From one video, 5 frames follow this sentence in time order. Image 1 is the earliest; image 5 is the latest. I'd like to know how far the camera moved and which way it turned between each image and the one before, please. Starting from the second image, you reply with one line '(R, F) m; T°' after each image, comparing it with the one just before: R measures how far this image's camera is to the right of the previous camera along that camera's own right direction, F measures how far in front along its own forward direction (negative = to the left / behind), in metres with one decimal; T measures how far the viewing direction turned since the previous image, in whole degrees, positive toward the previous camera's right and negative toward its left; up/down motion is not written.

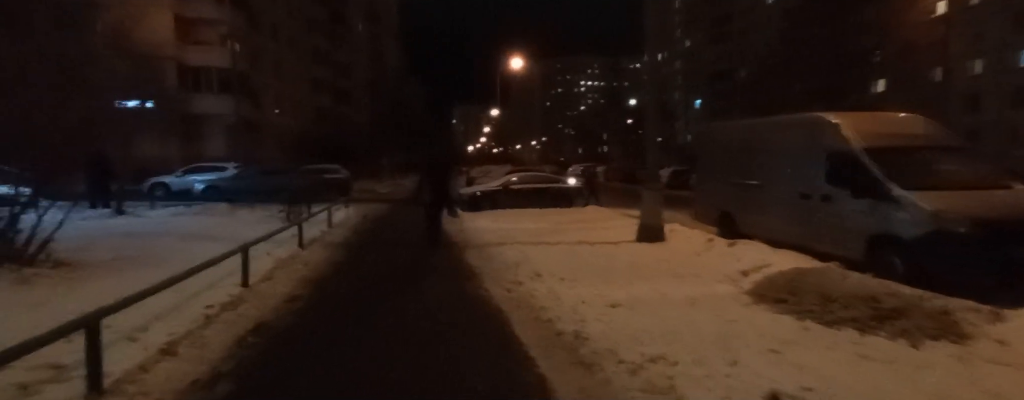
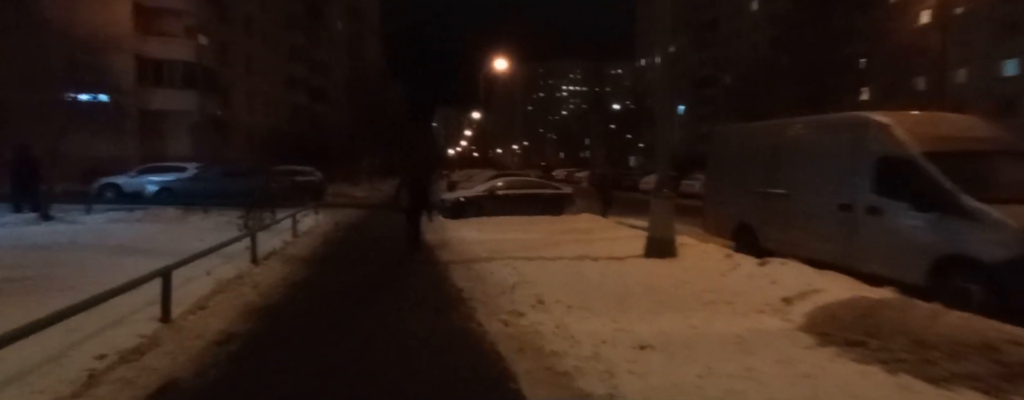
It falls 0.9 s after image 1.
(-0.2, +1.7) m; +2°
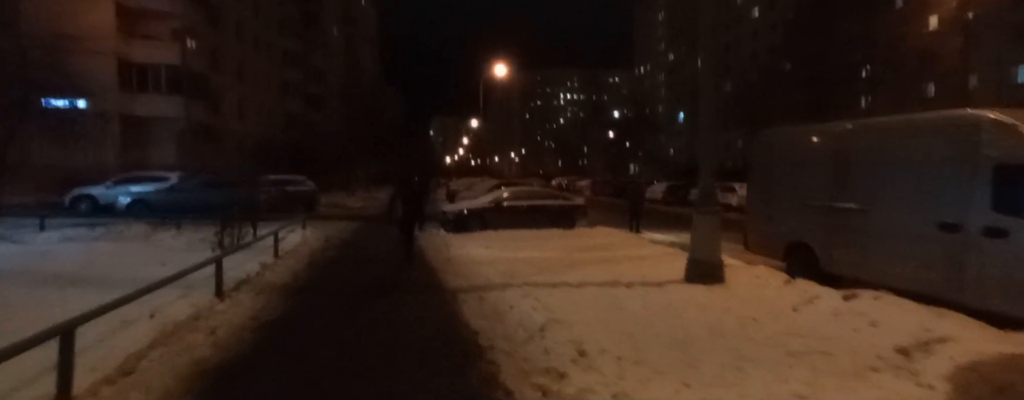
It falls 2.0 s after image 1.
(-0.4, +1.8) m; 0°
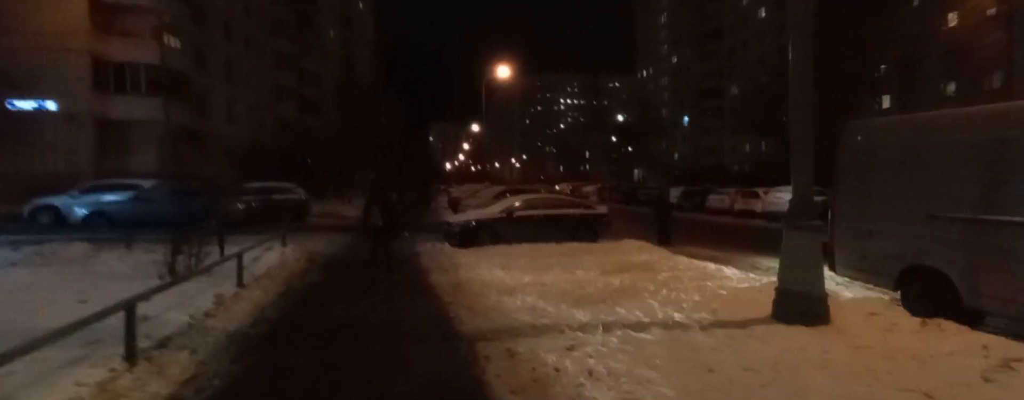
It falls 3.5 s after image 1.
(-0.4, +2.6) m; 0°
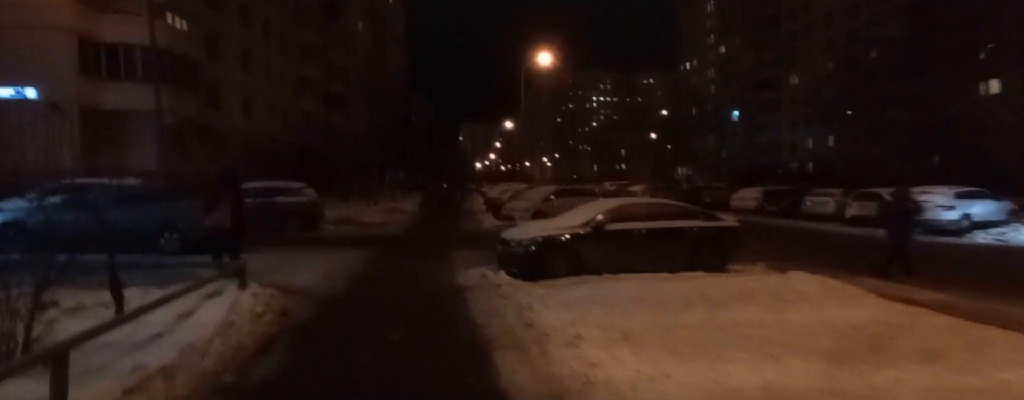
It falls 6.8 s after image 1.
(-1.2, +6.0) m; -3°
